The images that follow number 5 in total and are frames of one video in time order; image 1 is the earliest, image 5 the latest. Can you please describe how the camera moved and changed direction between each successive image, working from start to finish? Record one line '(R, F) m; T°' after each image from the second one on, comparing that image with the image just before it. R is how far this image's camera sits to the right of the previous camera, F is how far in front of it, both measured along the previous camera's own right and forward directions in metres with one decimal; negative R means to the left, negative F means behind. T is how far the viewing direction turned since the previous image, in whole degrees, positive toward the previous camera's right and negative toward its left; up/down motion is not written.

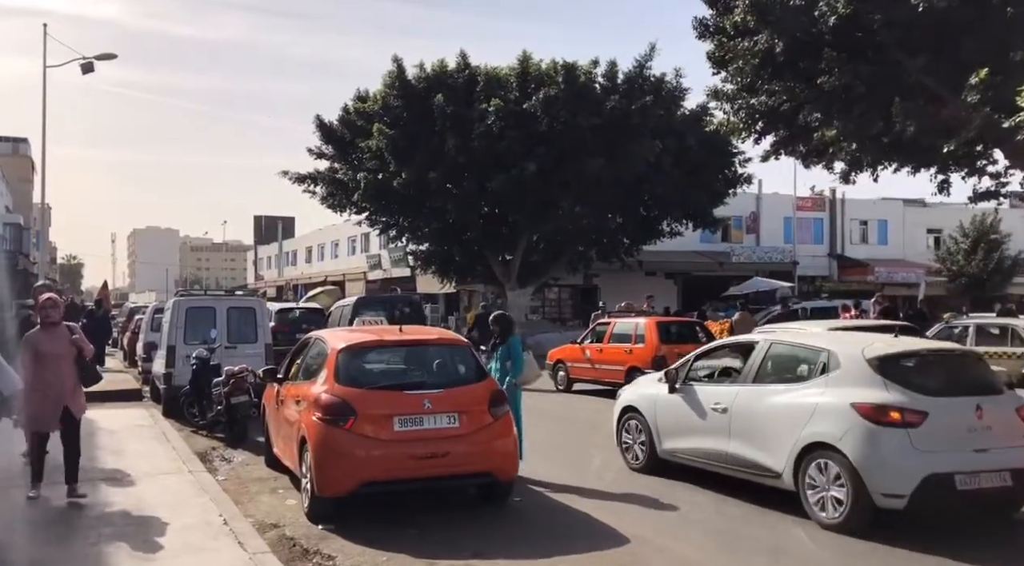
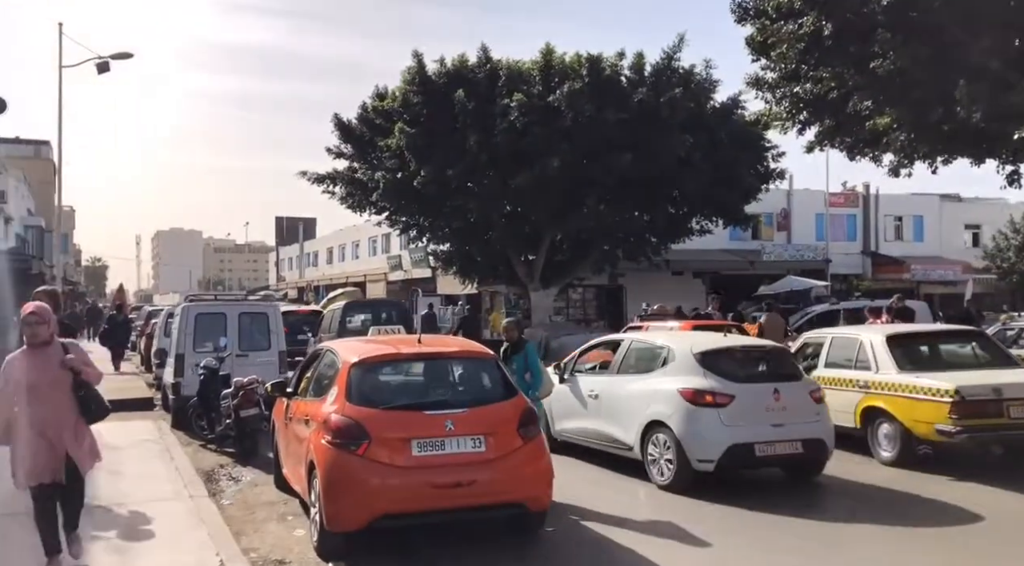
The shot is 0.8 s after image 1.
(-0.1, +0.8) m; -2°
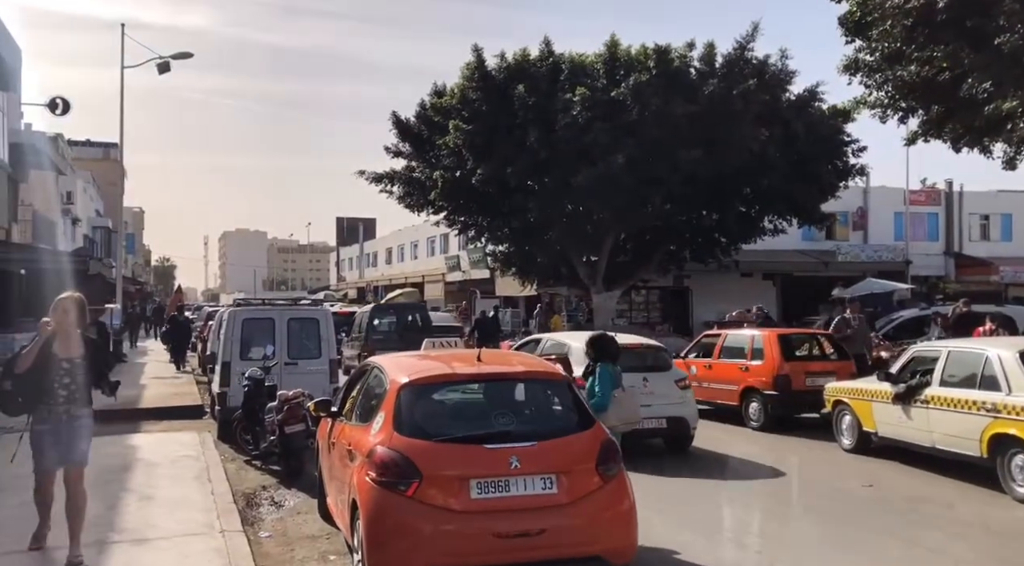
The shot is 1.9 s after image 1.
(-0.1, +1.0) m; -4°
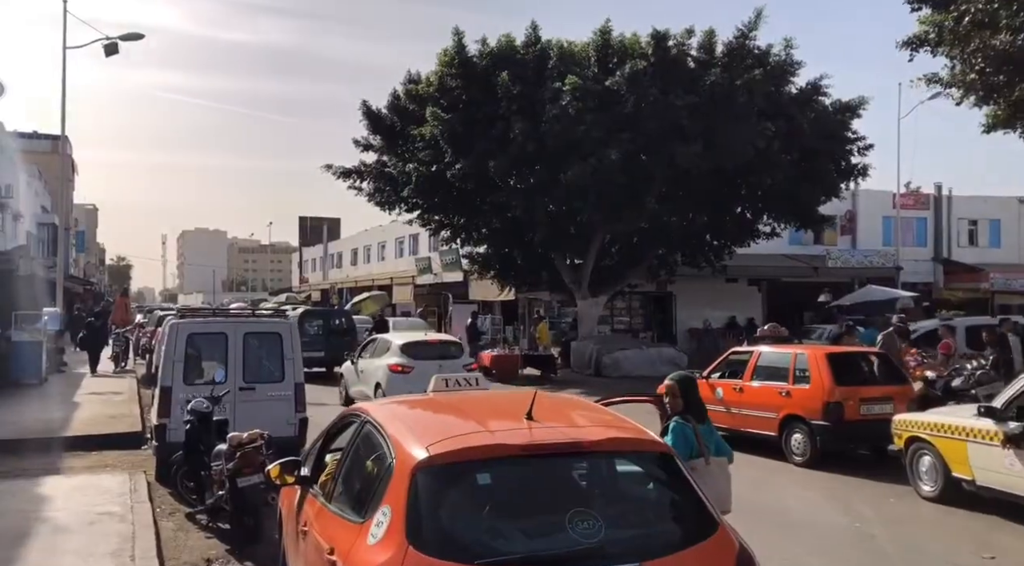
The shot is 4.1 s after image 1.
(-0.5, +2.1) m; +3°
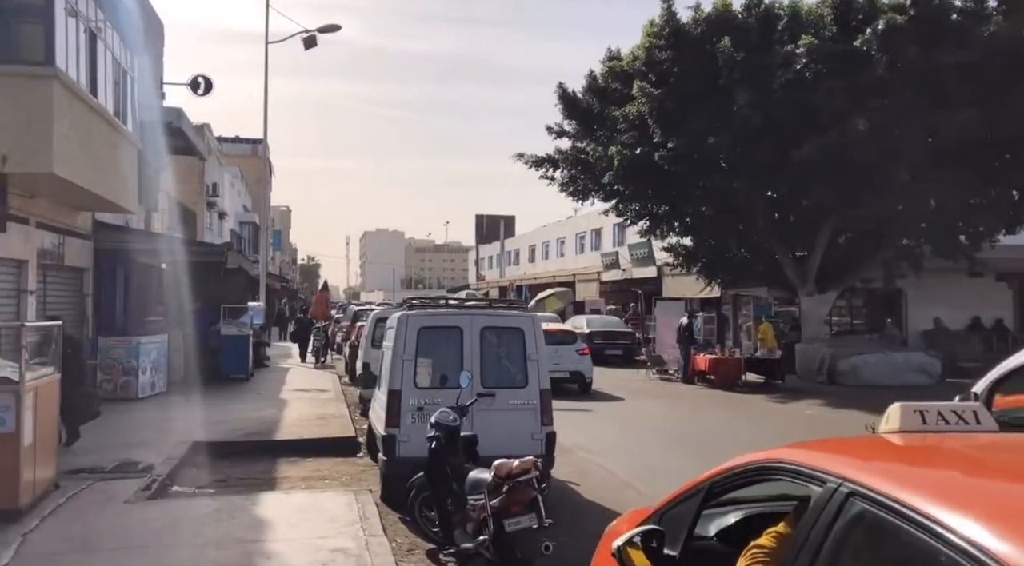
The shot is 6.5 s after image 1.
(-1.3, +2.0) m; -12°
